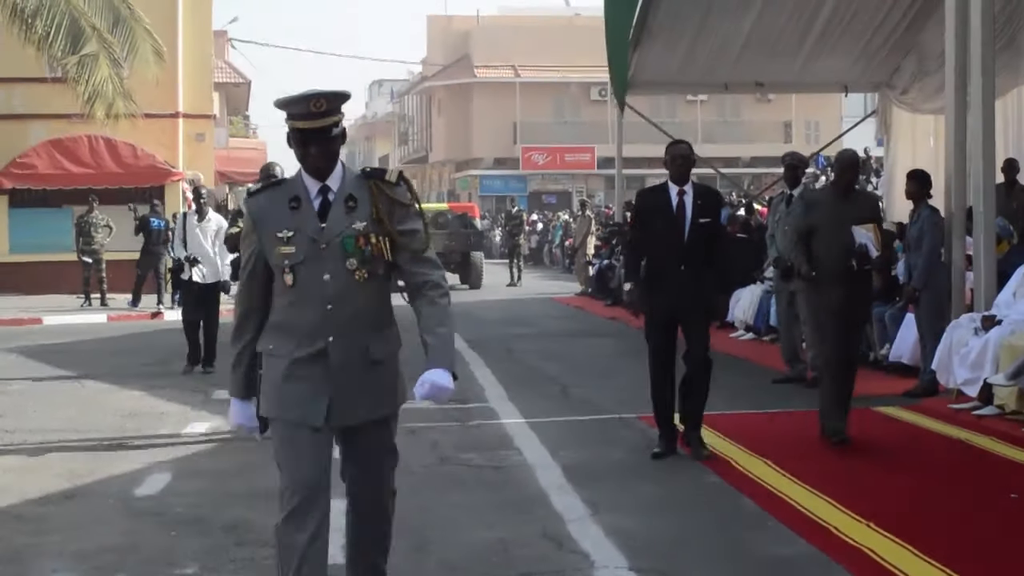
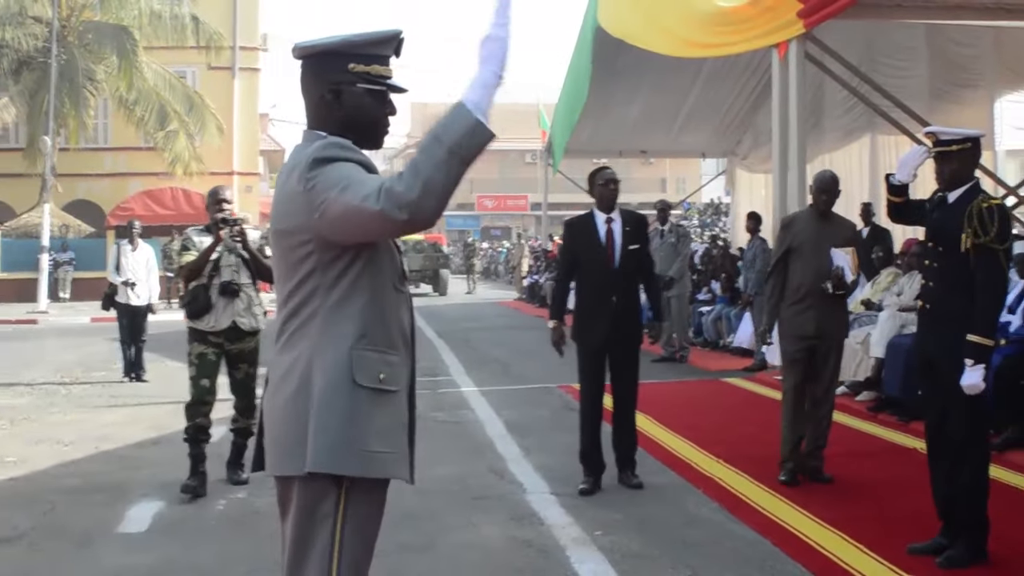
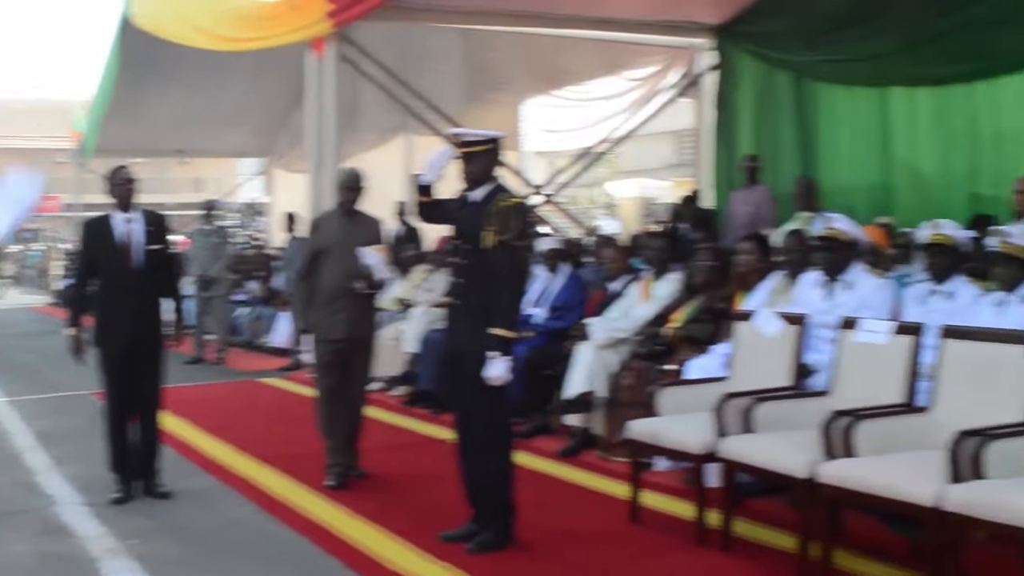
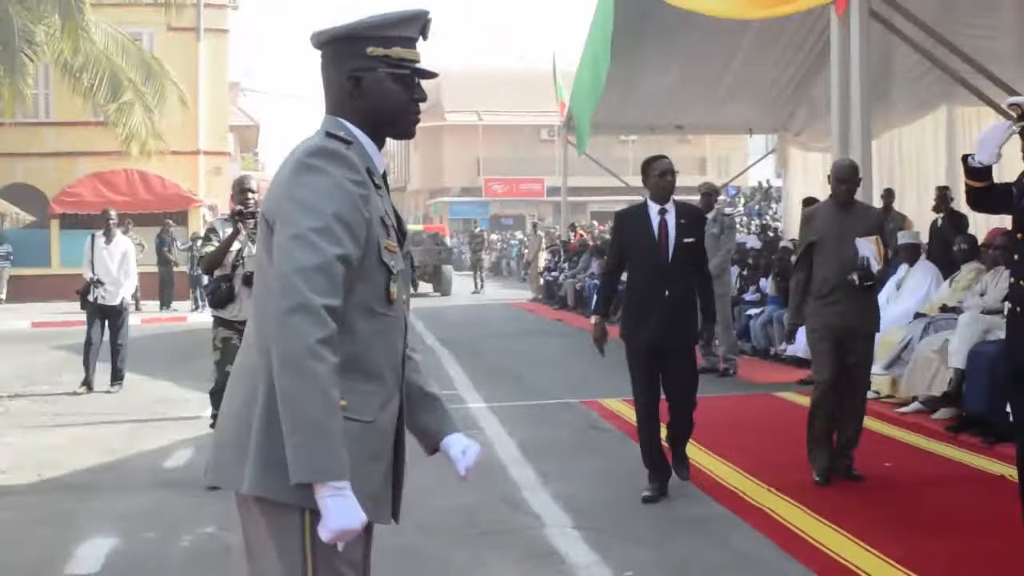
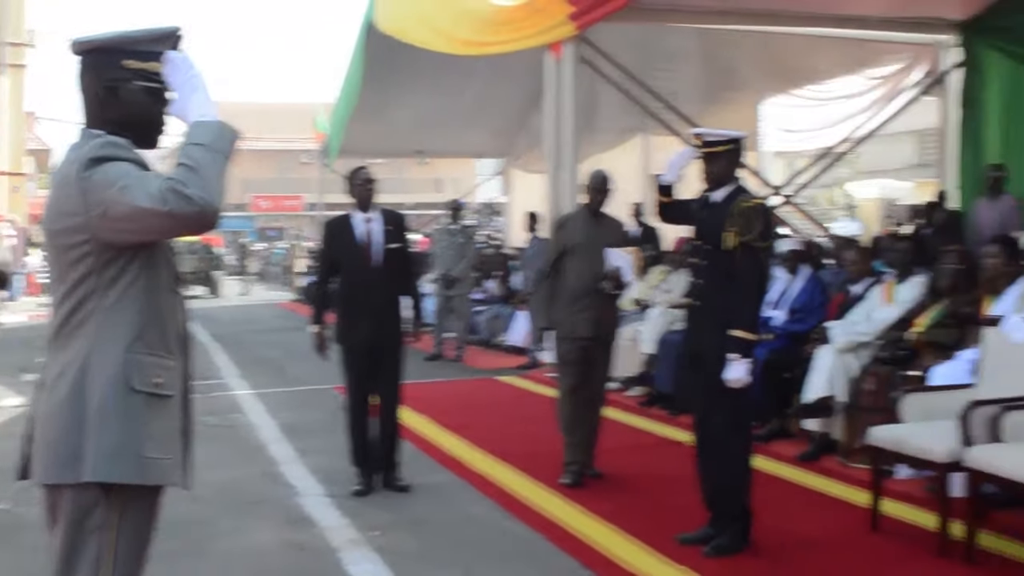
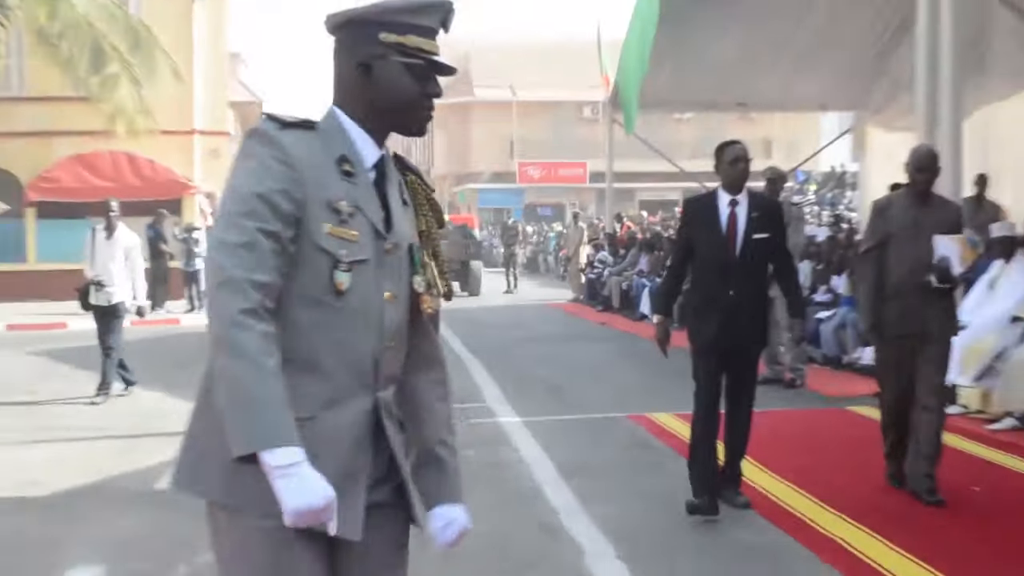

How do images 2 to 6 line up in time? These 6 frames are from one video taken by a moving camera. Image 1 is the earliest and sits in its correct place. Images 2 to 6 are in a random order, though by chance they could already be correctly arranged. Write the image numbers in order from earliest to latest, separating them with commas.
6, 4, 2, 5, 3
